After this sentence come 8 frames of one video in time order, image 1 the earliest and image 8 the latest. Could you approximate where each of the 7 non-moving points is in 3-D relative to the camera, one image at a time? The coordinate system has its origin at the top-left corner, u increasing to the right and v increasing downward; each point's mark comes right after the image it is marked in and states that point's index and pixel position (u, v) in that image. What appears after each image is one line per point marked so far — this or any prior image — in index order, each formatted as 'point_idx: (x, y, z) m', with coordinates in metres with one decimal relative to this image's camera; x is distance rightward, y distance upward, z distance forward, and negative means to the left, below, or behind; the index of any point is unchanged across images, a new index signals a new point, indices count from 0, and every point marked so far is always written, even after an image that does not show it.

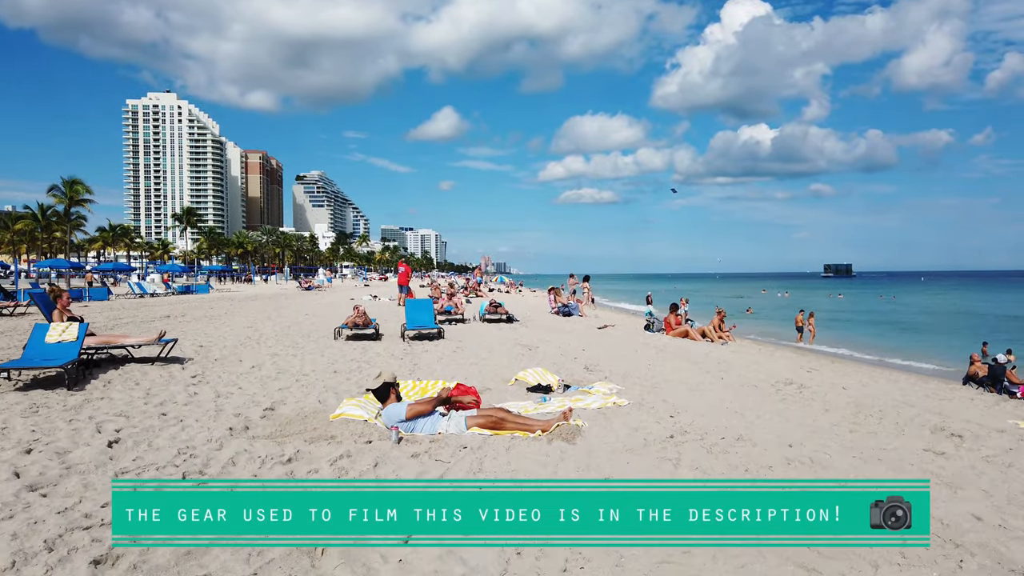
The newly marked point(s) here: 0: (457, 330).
0: (-0.9, -0.7, +12.7) m
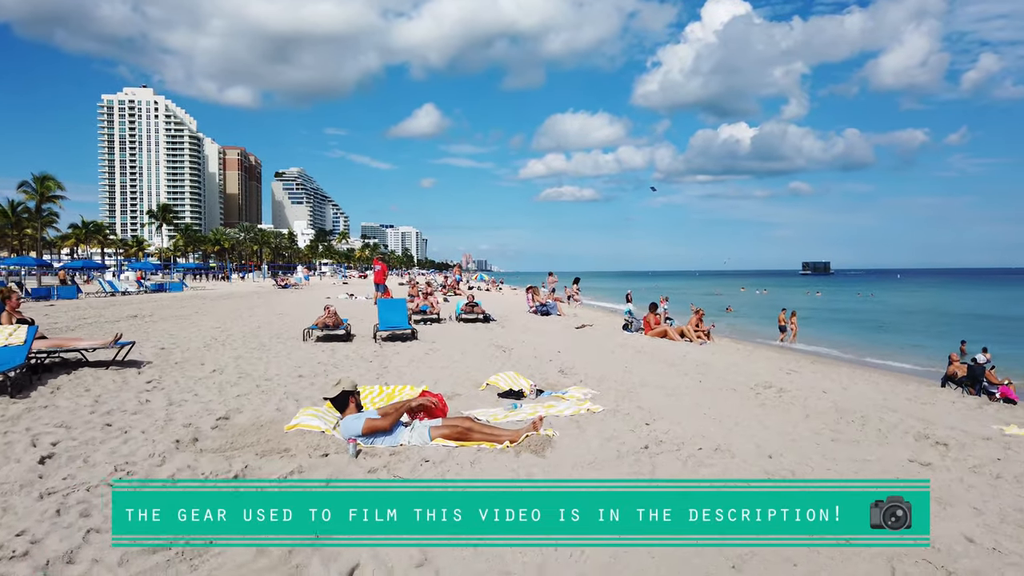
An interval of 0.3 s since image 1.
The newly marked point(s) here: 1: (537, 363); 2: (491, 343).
0: (-1.3, -0.7, +12.4) m
1: (+0.3, -0.9, +8.9) m
2: (-0.3, -0.8, +10.5) m
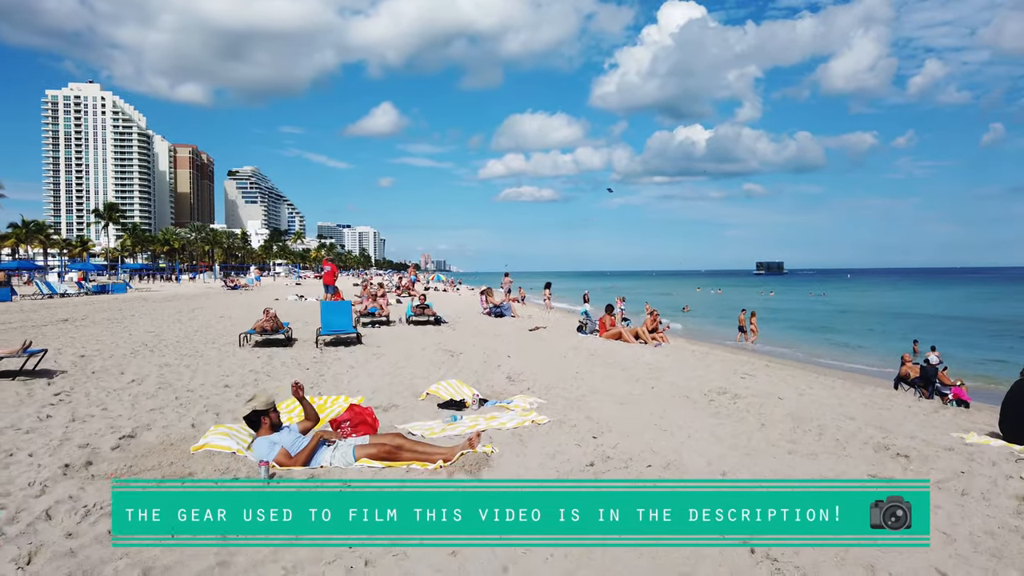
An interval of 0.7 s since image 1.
0: (-2.1, -0.7, +11.9) m
1: (-0.3, -0.9, +8.5) m
2: (-1.0, -0.8, +10.1) m
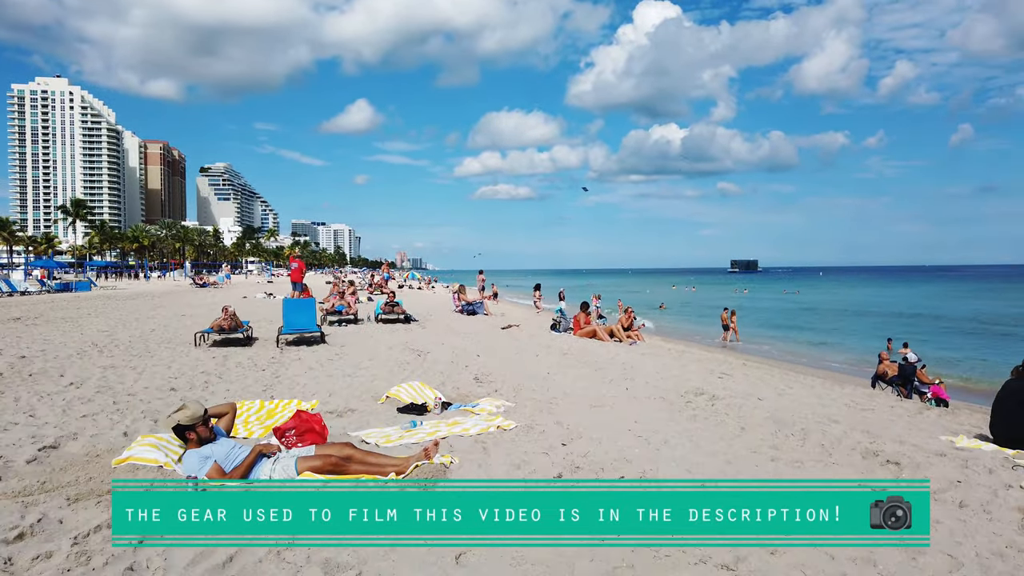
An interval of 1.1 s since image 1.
0: (-2.5, -0.7, +11.5) m
1: (-0.7, -0.9, +8.1) m
2: (-1.3, -0.7, +9.7) m
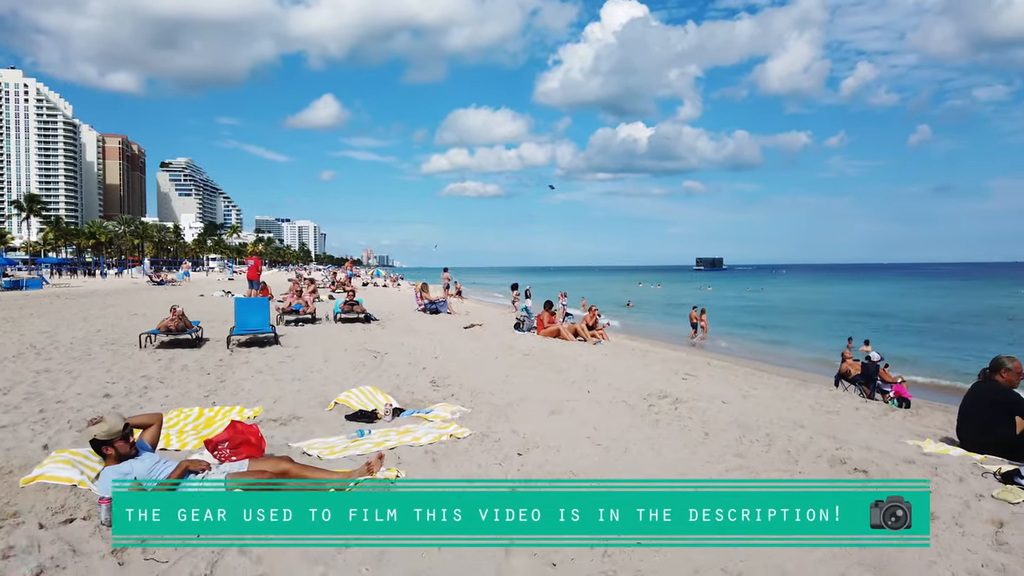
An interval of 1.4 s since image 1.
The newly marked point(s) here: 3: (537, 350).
0: (-3.1, -0.6, +11.1) m
1: (-1.1, -0.9, +7.9) m
2: (-1.8, -0.7, +9.4) m
3: (+0.3, -0.9, +10.7) m
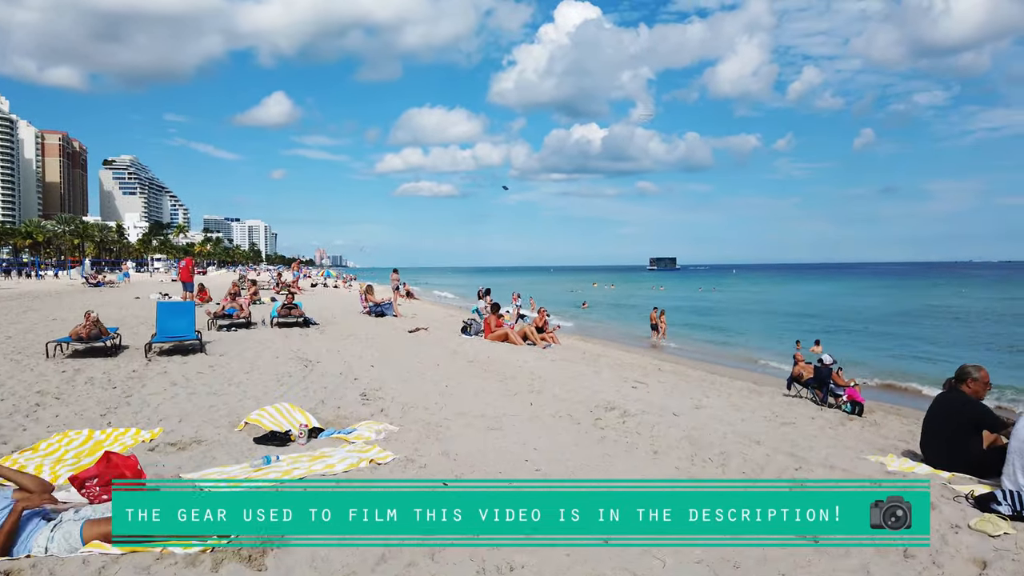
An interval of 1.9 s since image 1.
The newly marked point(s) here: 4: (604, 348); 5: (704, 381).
0: (-3.8, -0.7, +10.4) m
1: (-1.6, -0.9, +7.3) m
2: (-2.5, -0.8, +8.8) m
3: (-0.4, -0.9, +10.2) m
4: (+2.1, -1.4, +17.9) m
5: (+2.8, -1.3, +11.4) m
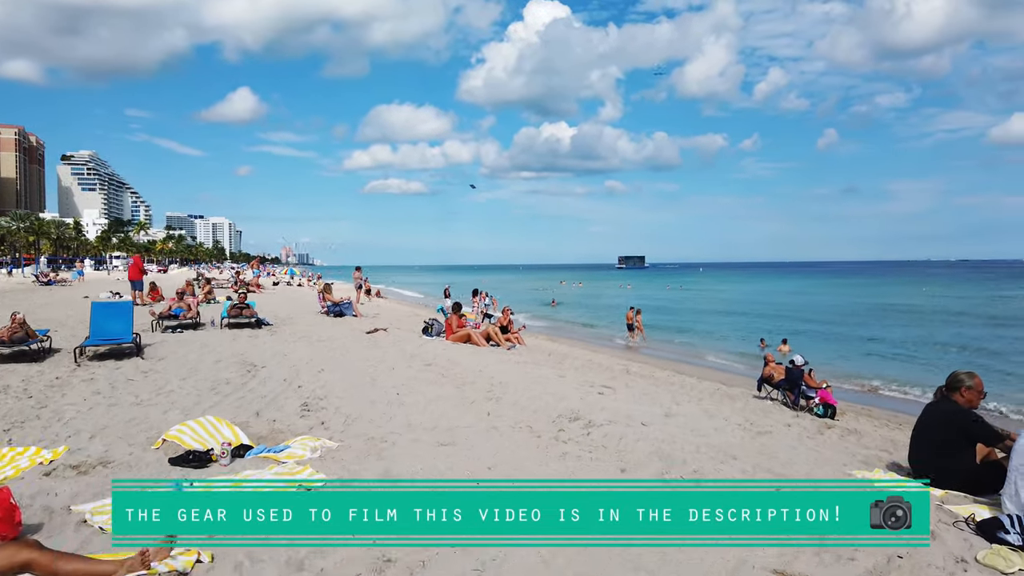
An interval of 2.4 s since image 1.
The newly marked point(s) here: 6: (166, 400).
0: (-4.3, -0.7, +9.8) m
1: (-2.0, -0.9, +6.8) m
2: (-2.9, -0.8, +8.2) m
3: (-0.9, -0.9, +9.7) m
4: (+1.3, -1.3, +17.5) m
5: (+2.3, -1.3, +11.0) m
6: (-3.0, -0.9, +6.5) m
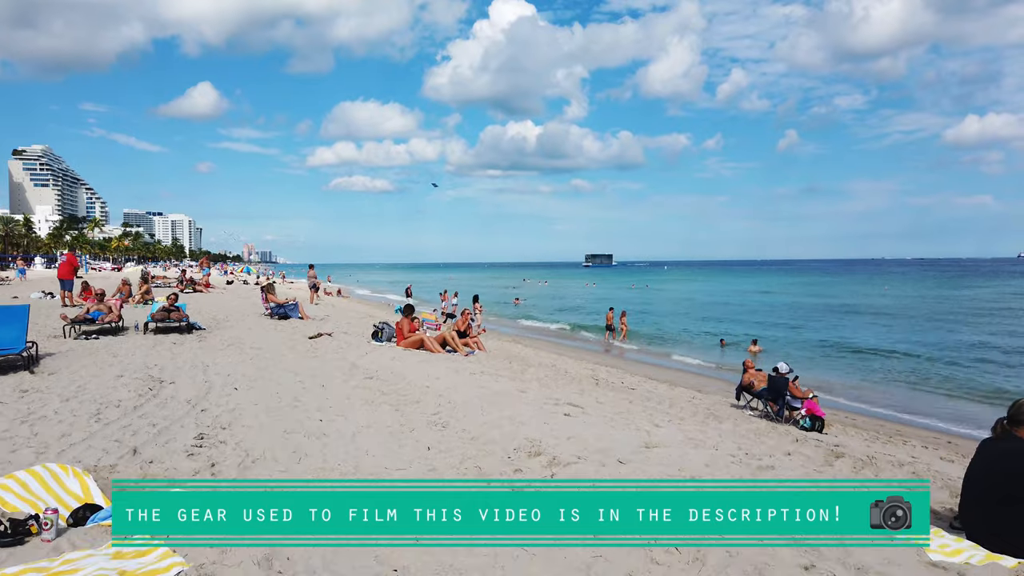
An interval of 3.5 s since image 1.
0: (-4.8, -0.7, +8.6) m
1: (-2.4, -0.9, +5.7) m
2: (-3.3, -0.8, +7.1) m
3: (-1.4, -0.9, +8.7) m
4: (+0.5, -1.3, +16.5) m
5: (+1.7, -1.3, +10.1) m
6: (-3.3, -0.9, +5.3) m
